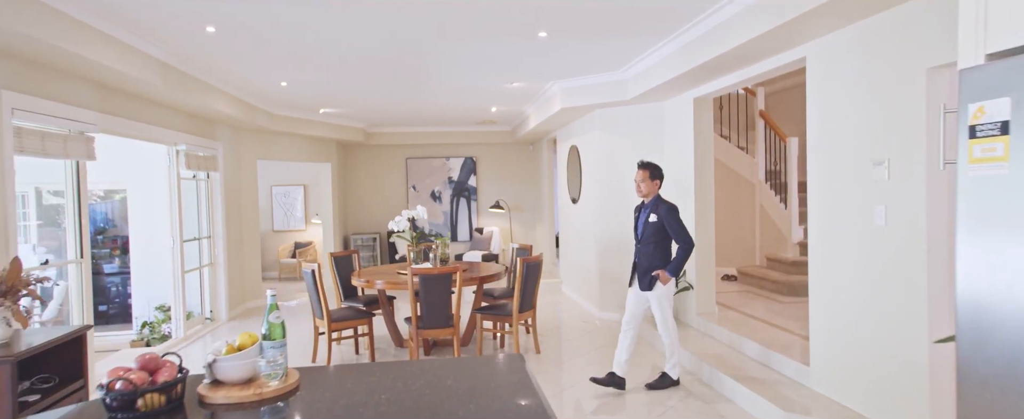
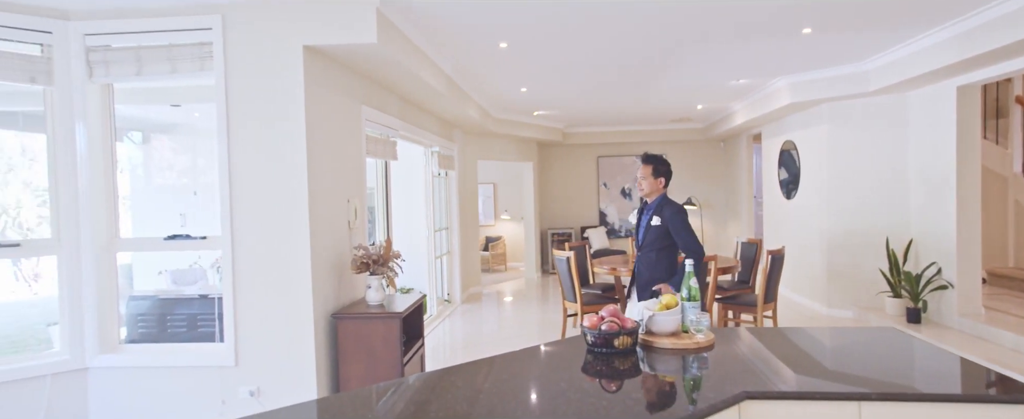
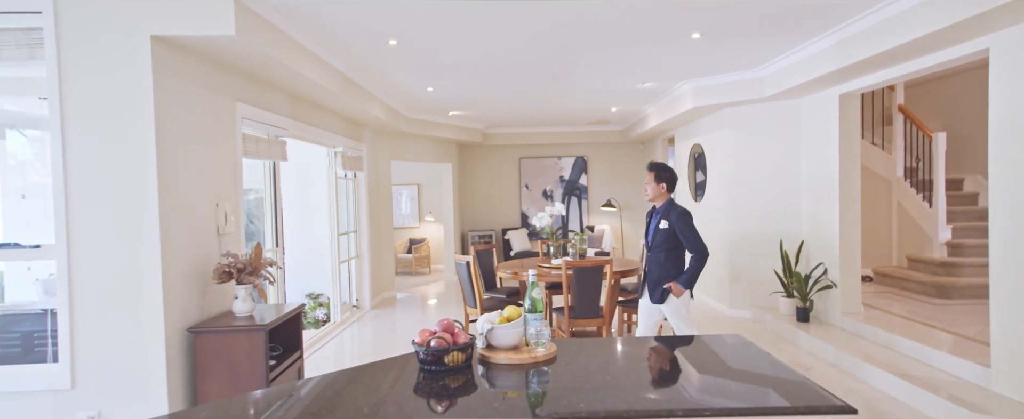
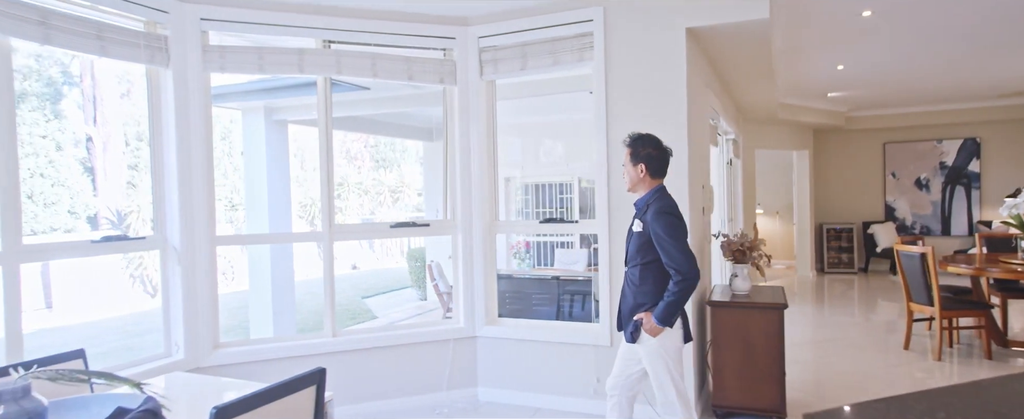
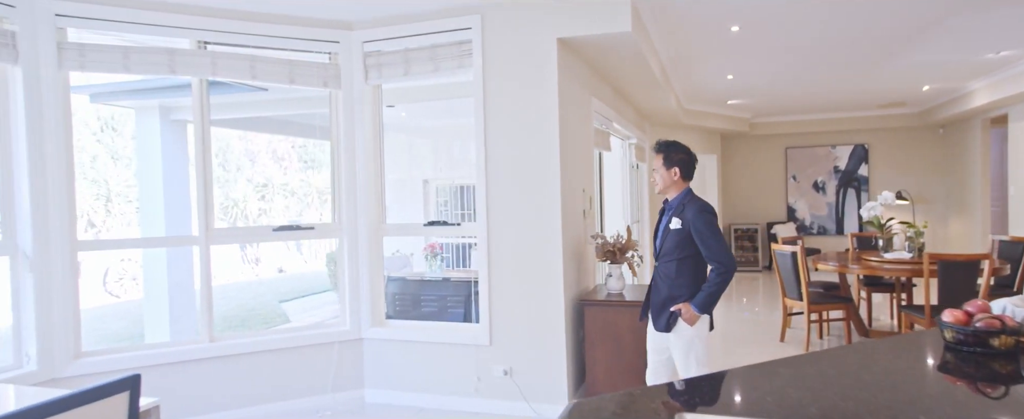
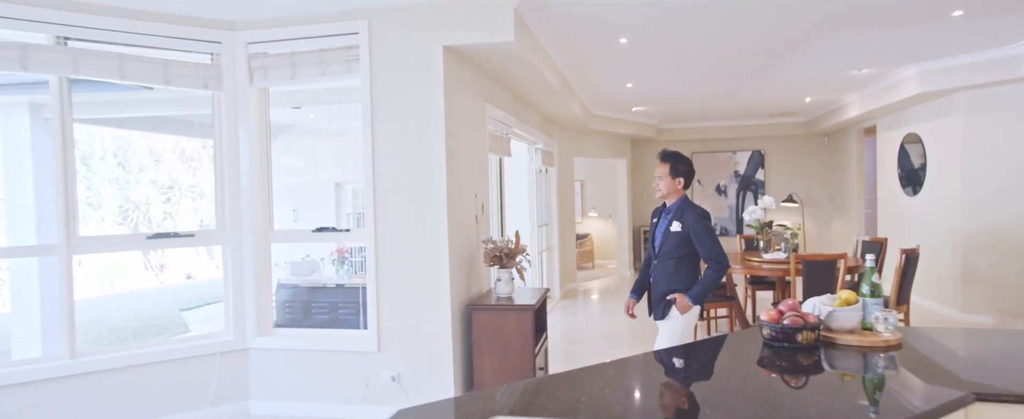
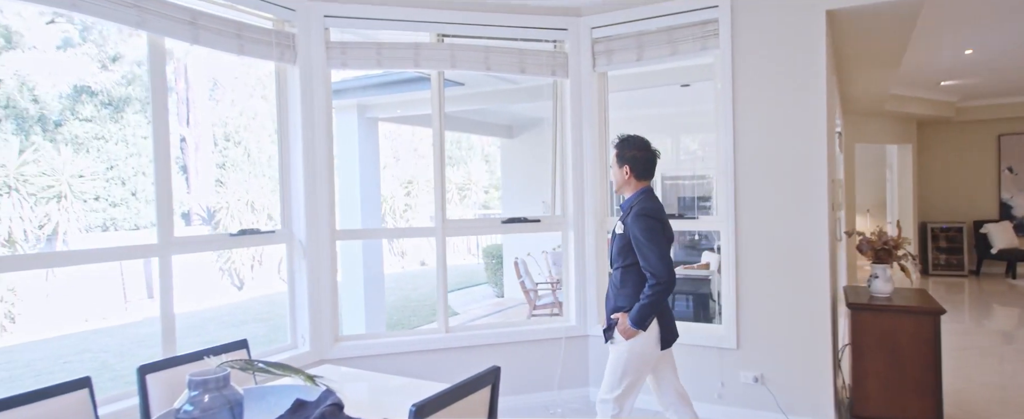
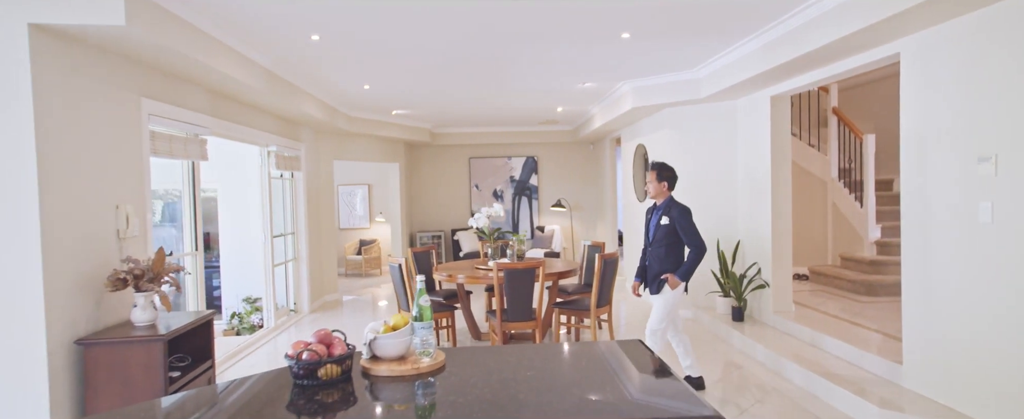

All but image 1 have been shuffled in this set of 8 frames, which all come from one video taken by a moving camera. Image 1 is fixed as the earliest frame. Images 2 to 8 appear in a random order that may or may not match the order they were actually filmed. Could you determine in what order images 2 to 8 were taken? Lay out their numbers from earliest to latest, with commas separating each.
8, 3, 2, 6, 5, 4, 7
